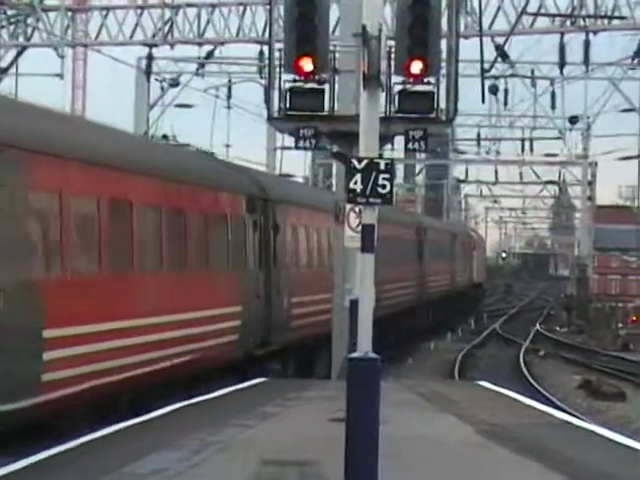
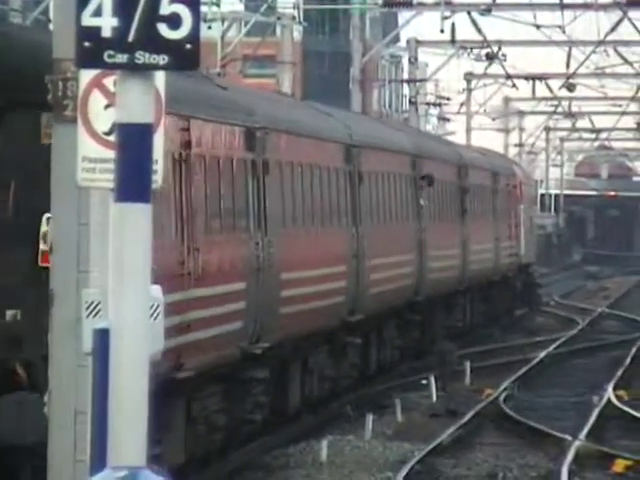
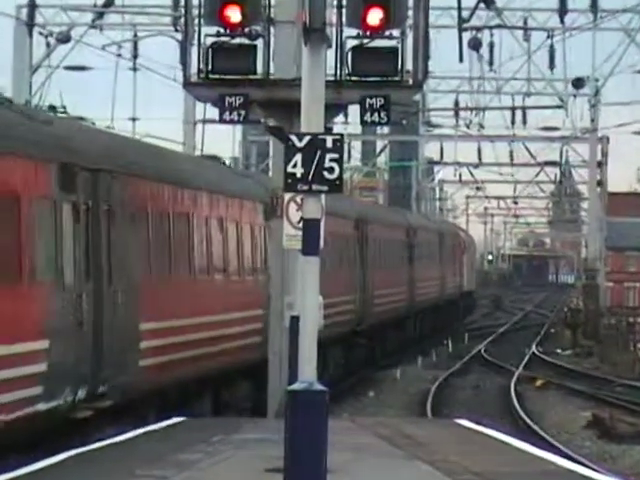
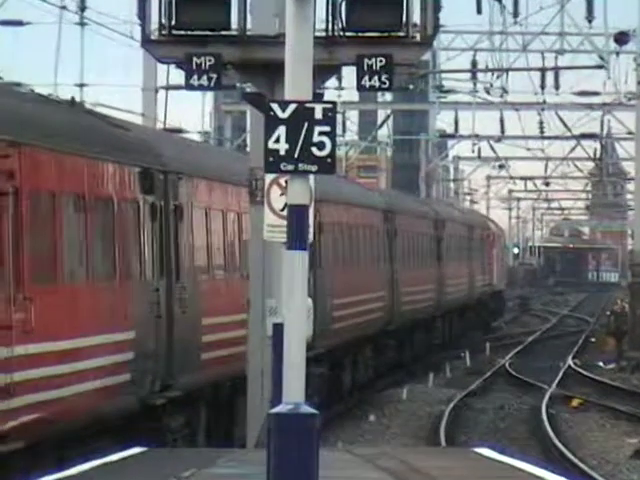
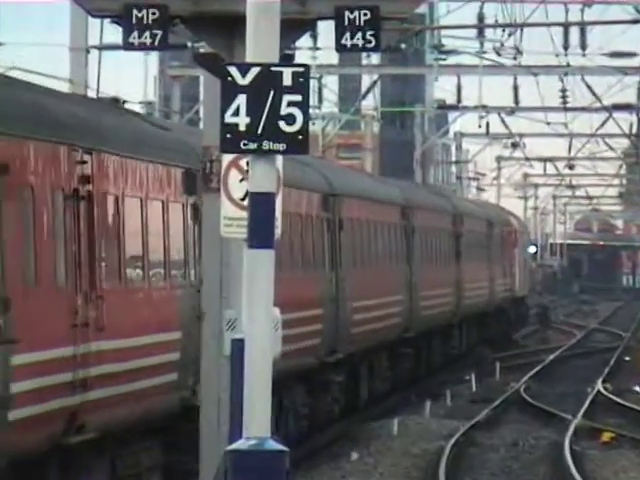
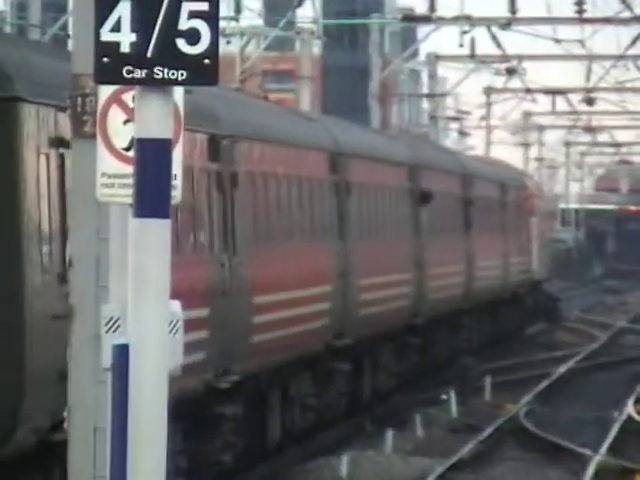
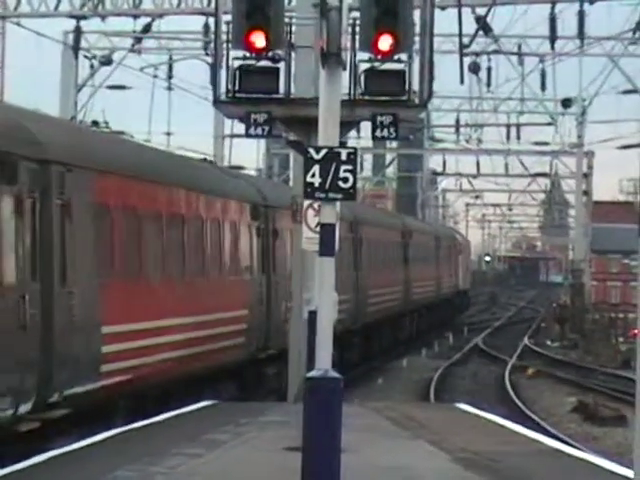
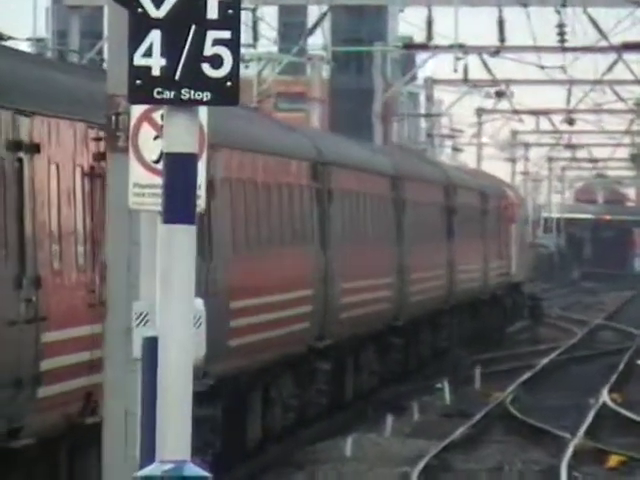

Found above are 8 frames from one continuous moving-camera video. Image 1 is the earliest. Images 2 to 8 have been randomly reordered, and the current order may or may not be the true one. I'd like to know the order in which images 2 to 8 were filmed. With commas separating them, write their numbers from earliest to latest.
7, 3, 4, 5, 8, 6, 2
